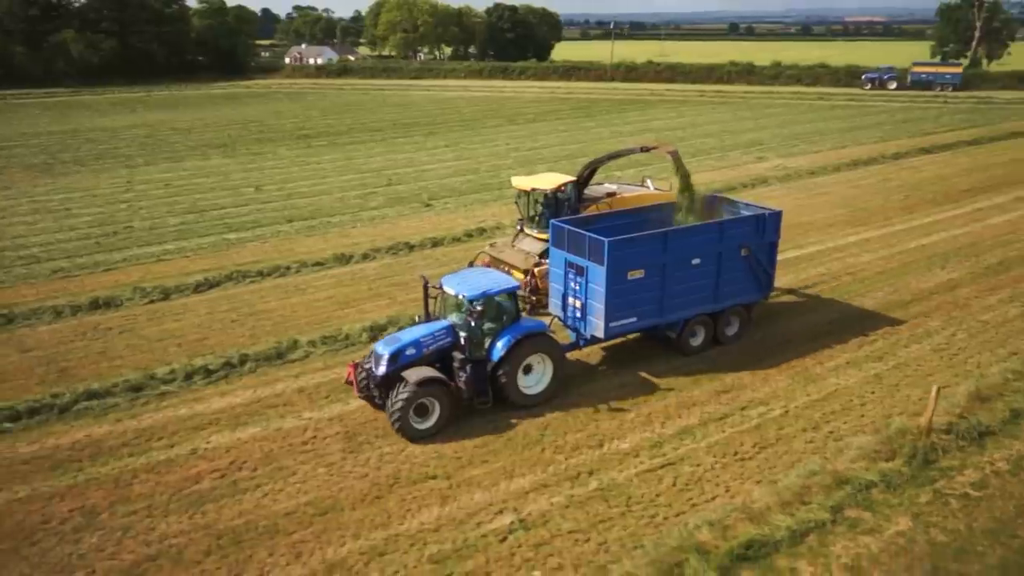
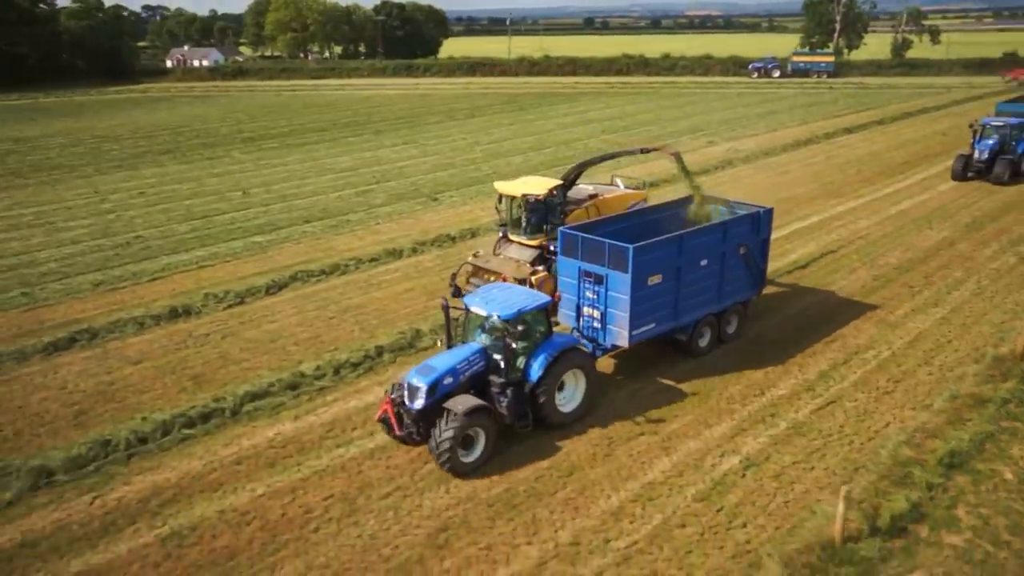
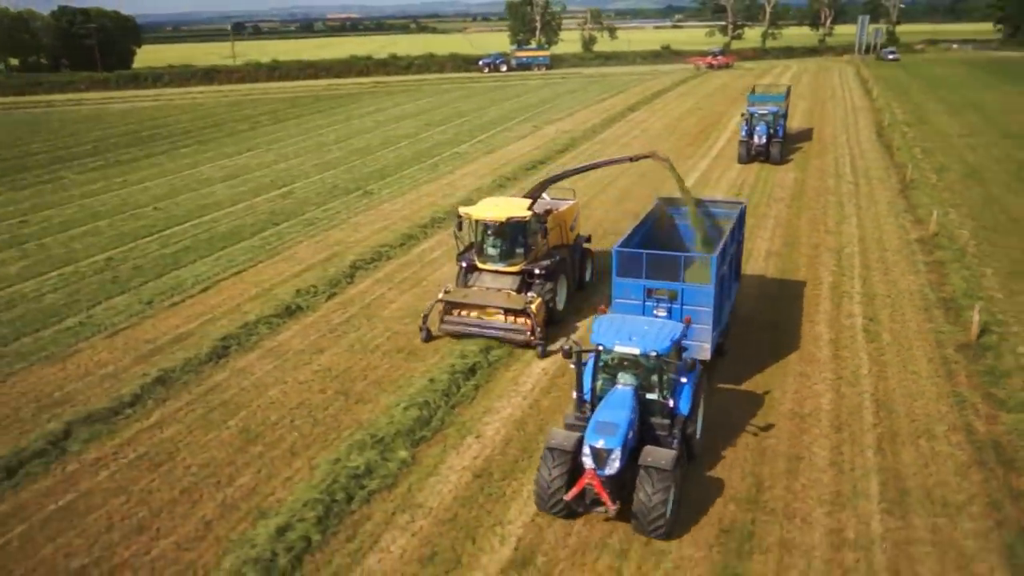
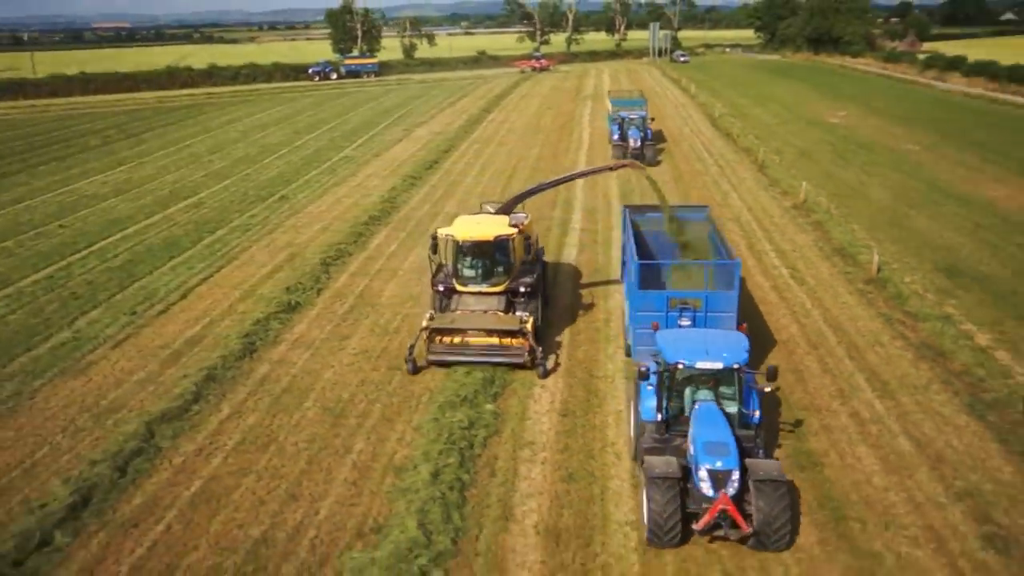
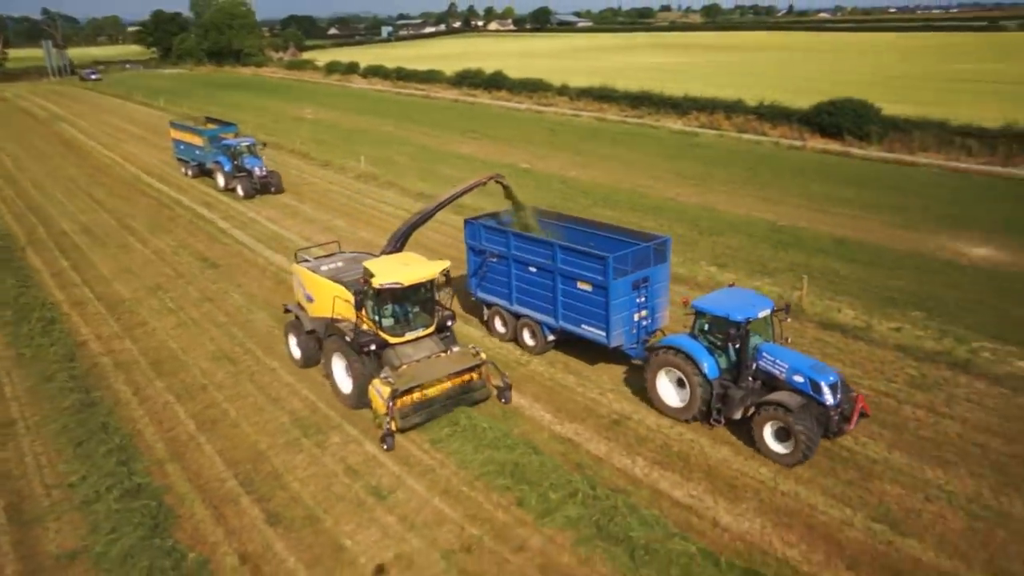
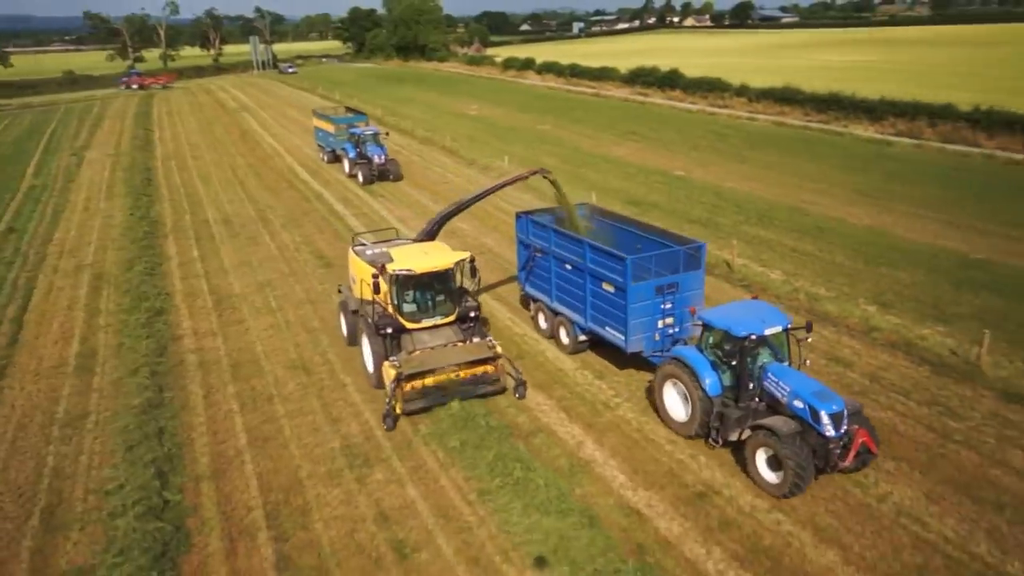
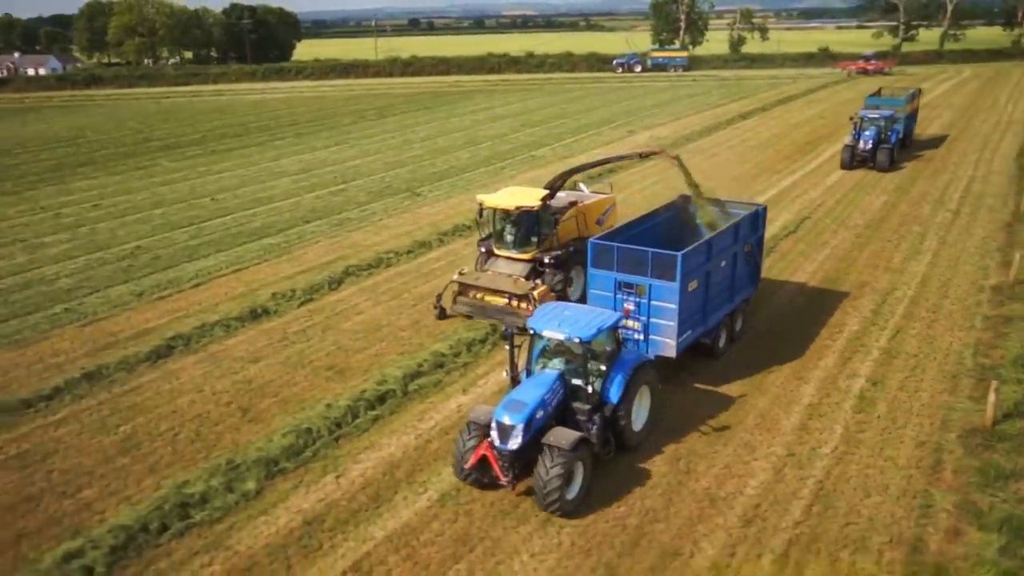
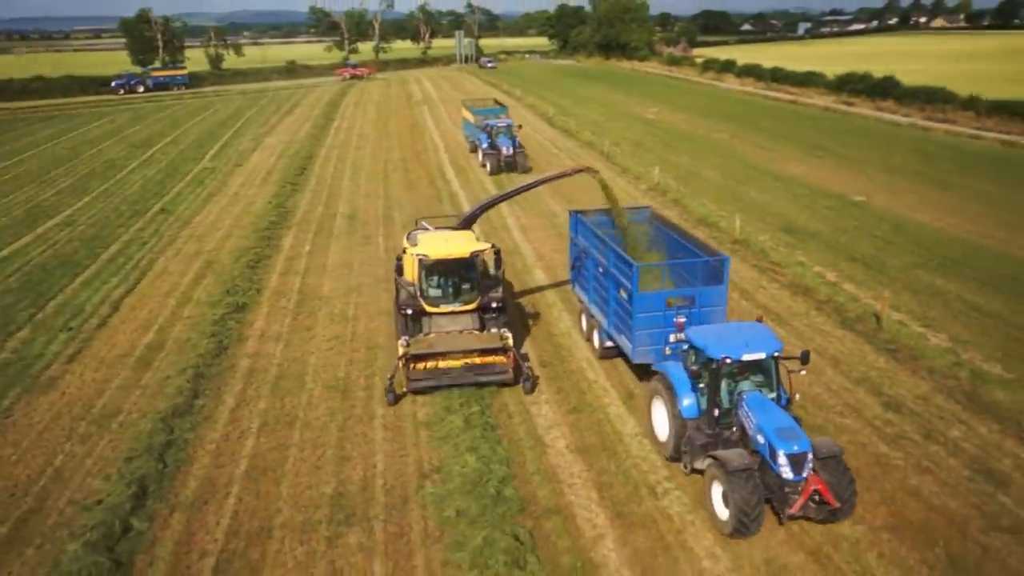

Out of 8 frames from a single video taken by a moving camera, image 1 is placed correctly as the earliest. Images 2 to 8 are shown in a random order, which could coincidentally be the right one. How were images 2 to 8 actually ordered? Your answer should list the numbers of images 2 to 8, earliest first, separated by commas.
2, 7, 3, 4, 8, 6, 5
